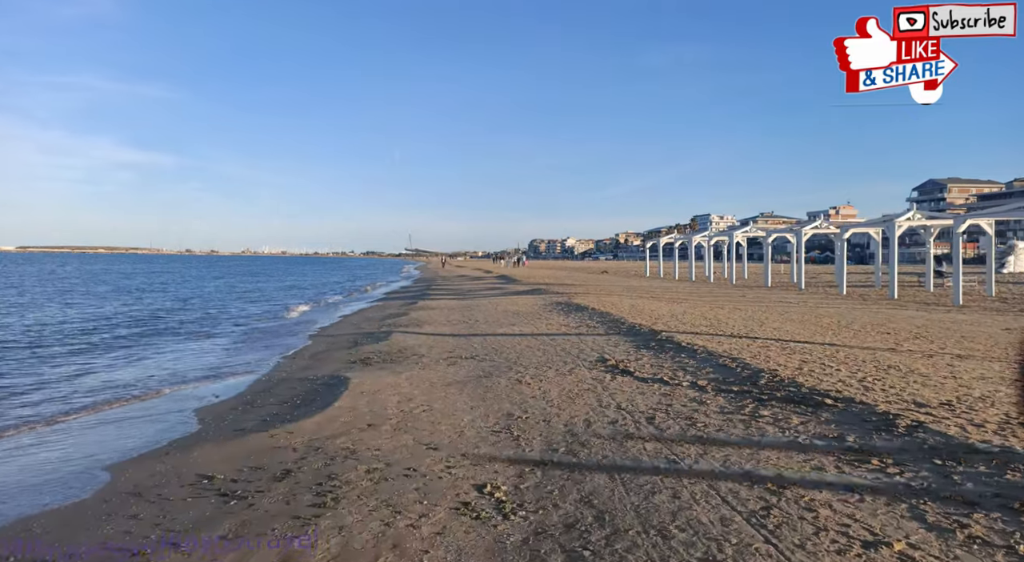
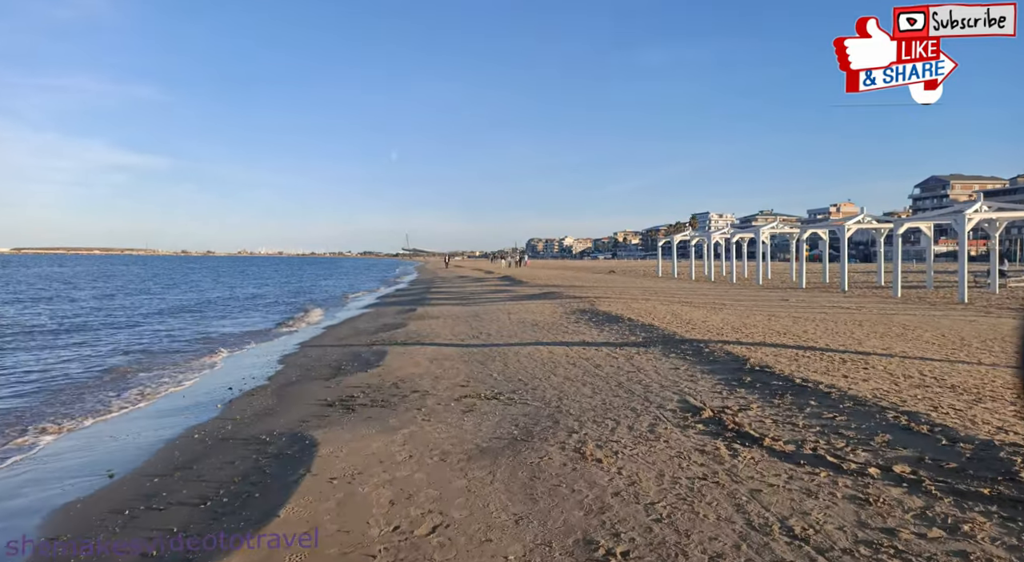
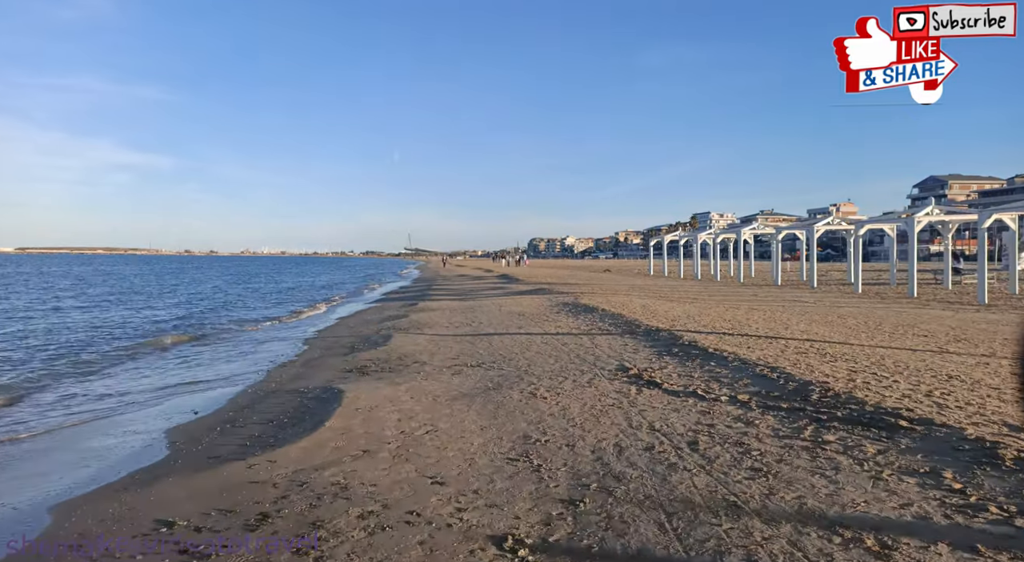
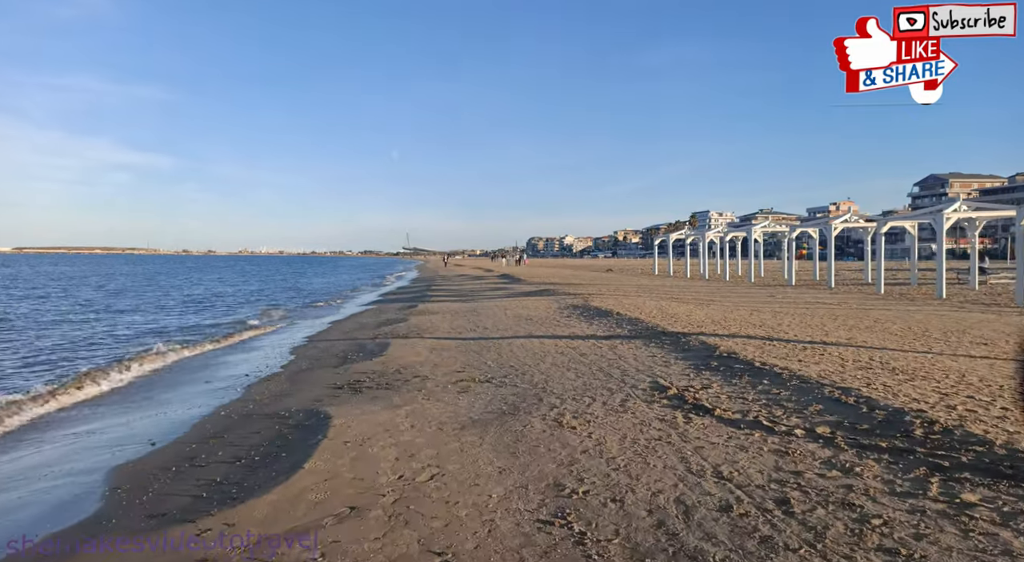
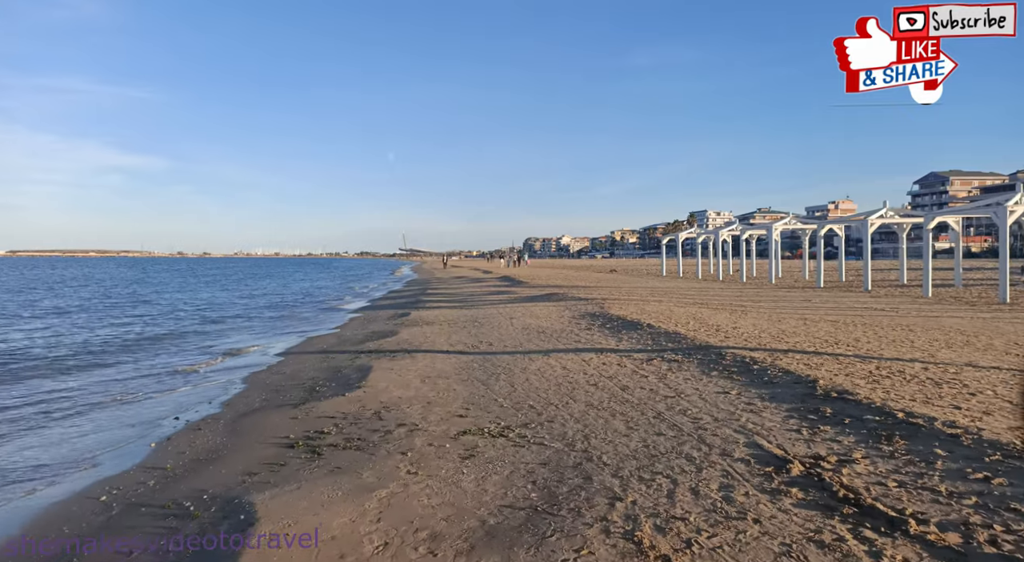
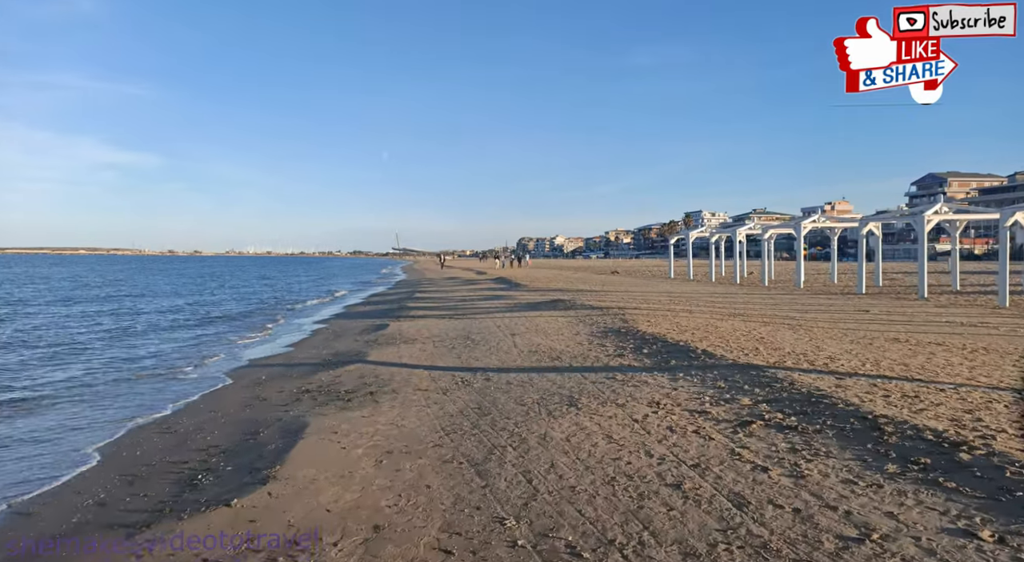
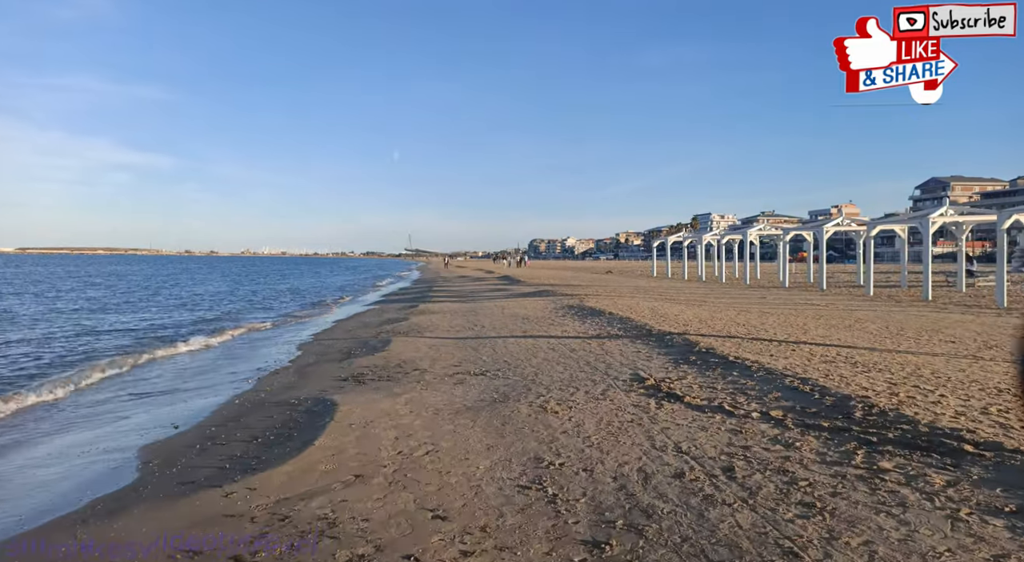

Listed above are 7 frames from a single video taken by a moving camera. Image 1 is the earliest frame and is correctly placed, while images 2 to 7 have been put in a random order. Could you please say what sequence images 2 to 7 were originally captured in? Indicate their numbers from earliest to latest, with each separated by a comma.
3, 7, 4, 2, 5, 6
